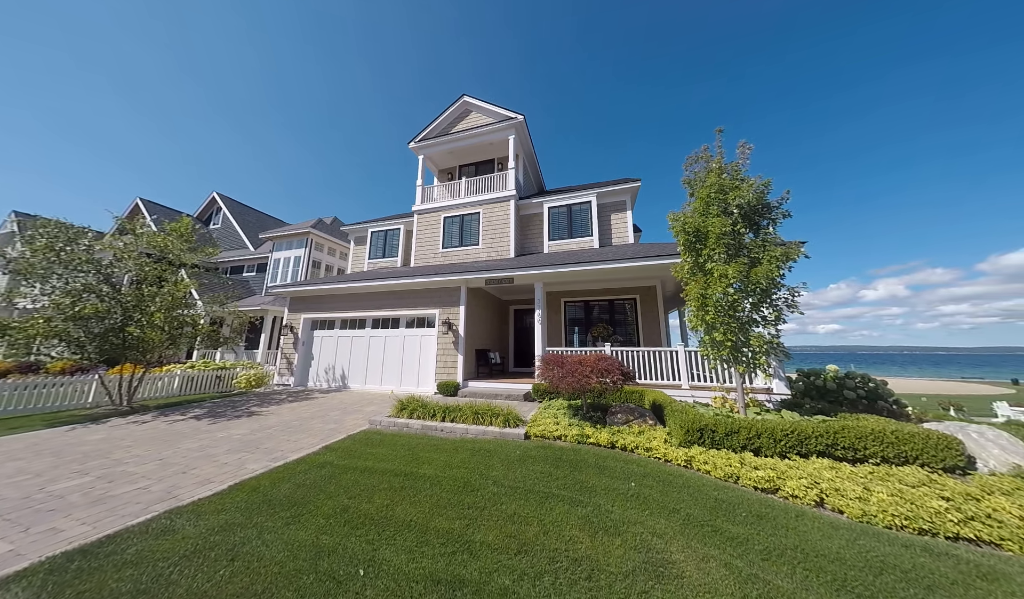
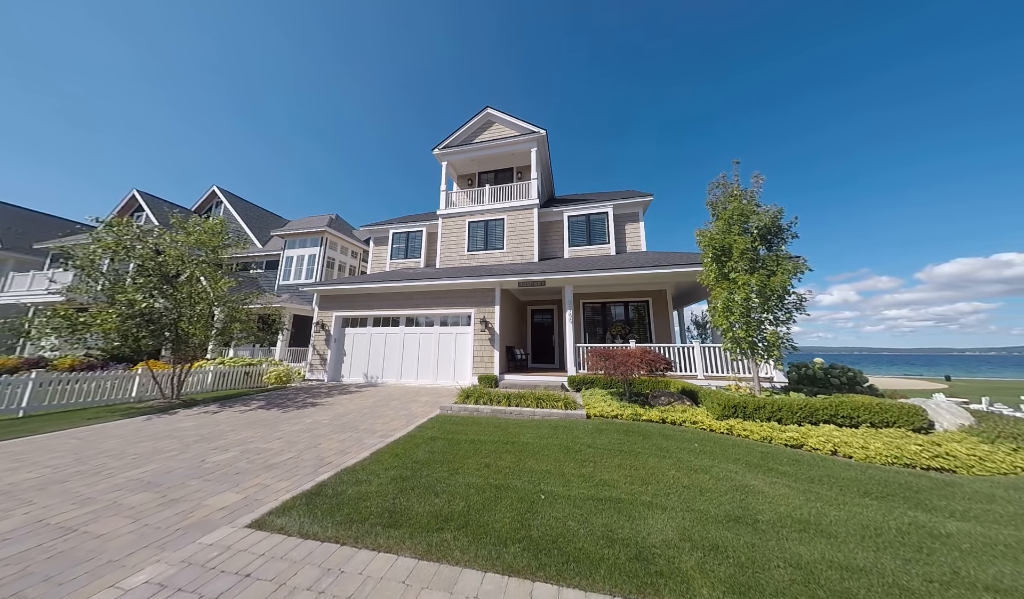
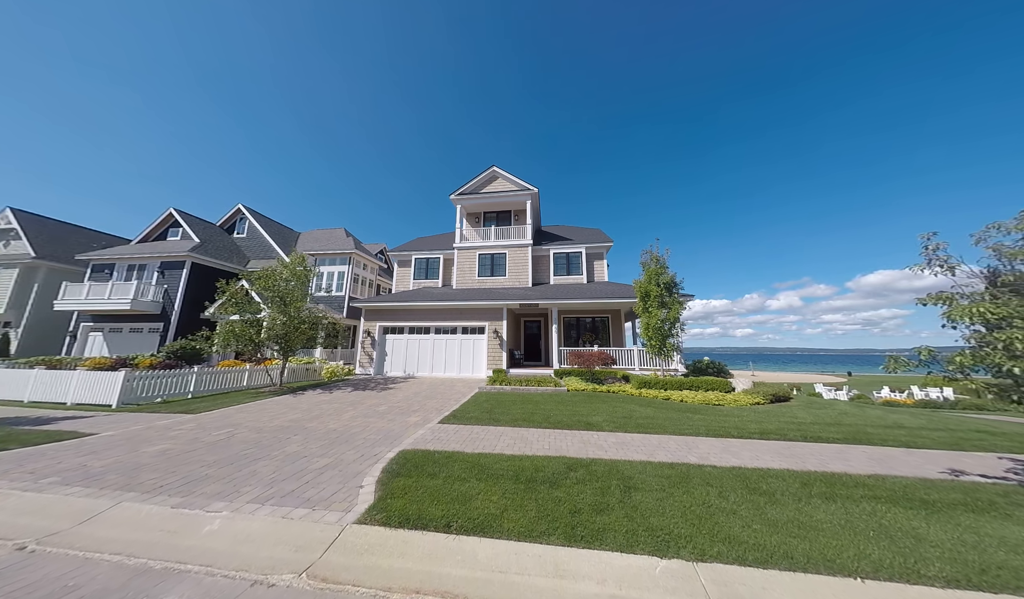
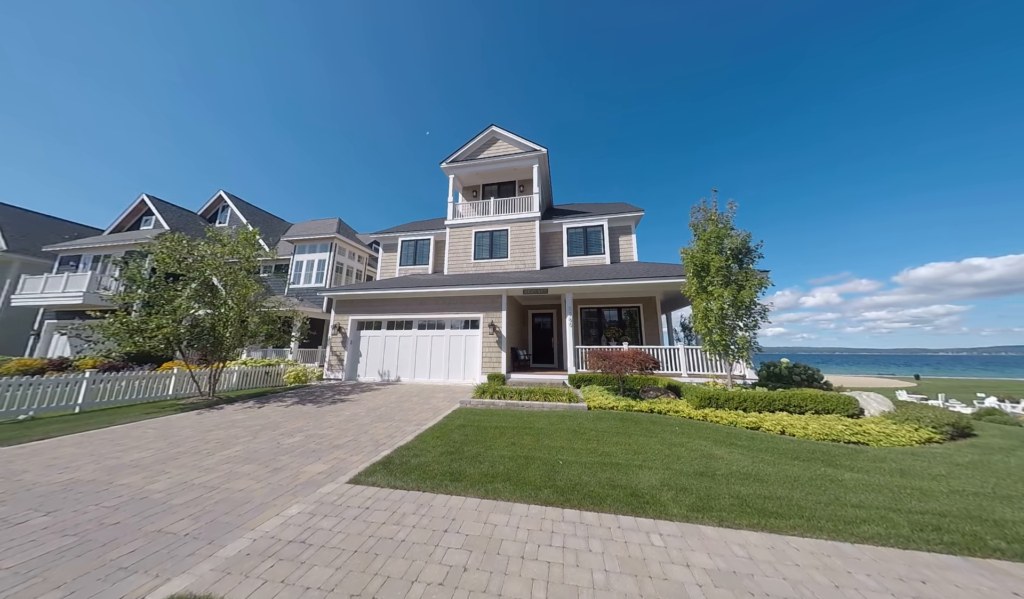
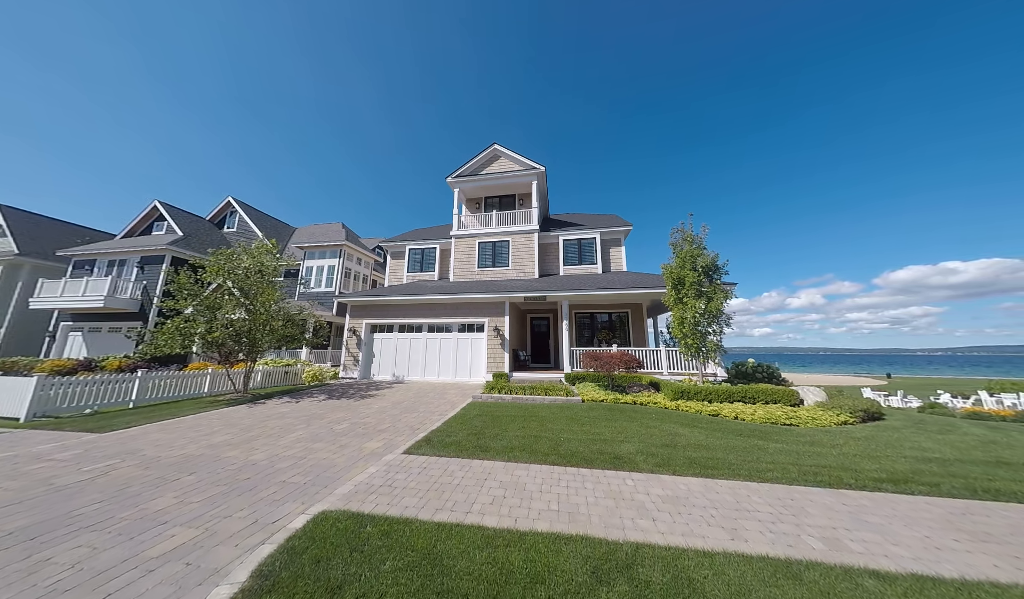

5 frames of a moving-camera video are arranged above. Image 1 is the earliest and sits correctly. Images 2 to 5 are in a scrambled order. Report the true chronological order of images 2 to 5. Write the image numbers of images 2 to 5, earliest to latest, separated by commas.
2, 4, 5, 3
